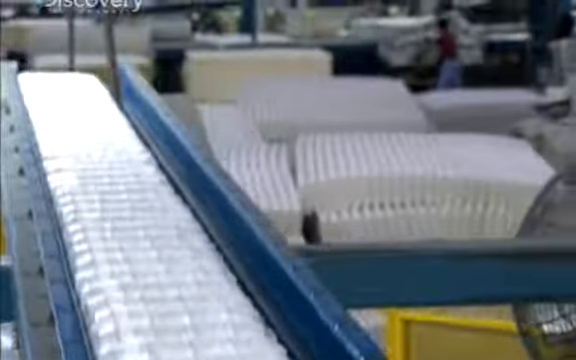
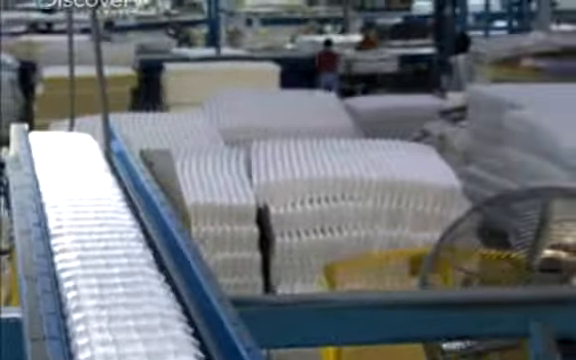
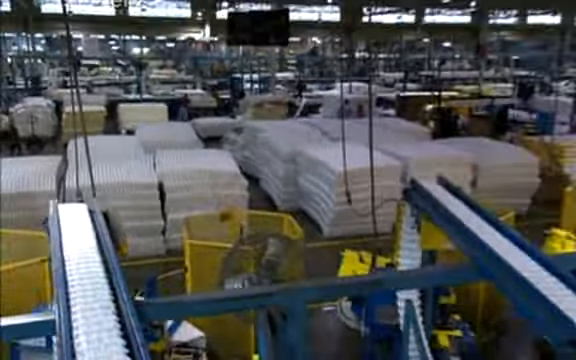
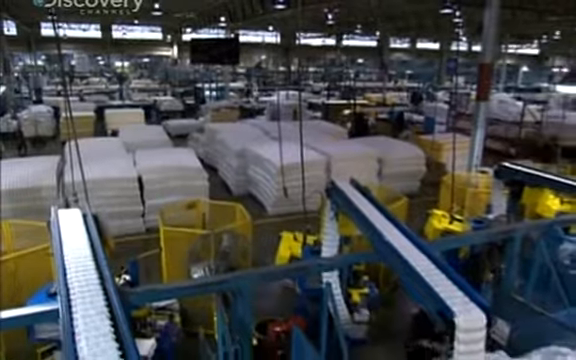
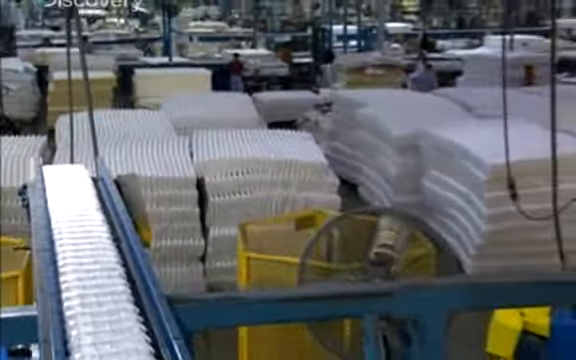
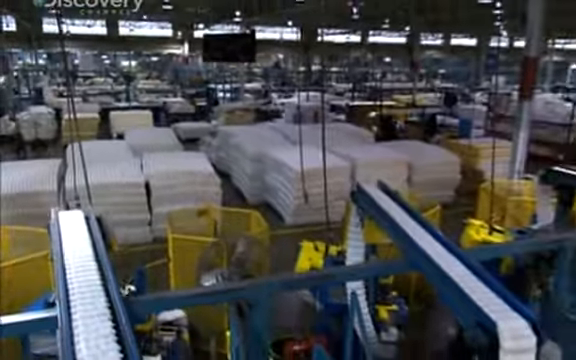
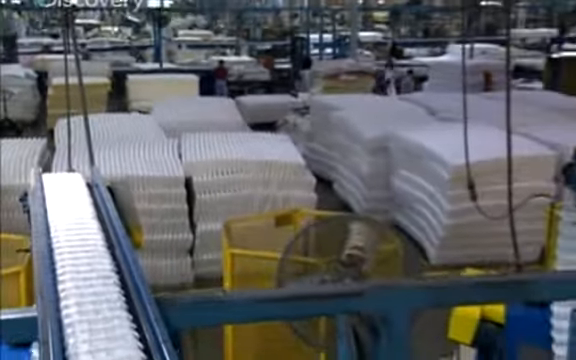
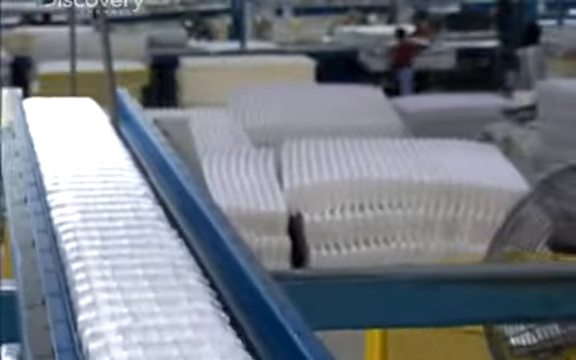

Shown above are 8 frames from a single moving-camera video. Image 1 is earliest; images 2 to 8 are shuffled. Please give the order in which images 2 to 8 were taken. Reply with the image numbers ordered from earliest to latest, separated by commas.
8, 2, 5, 7, 3, 6, 4
